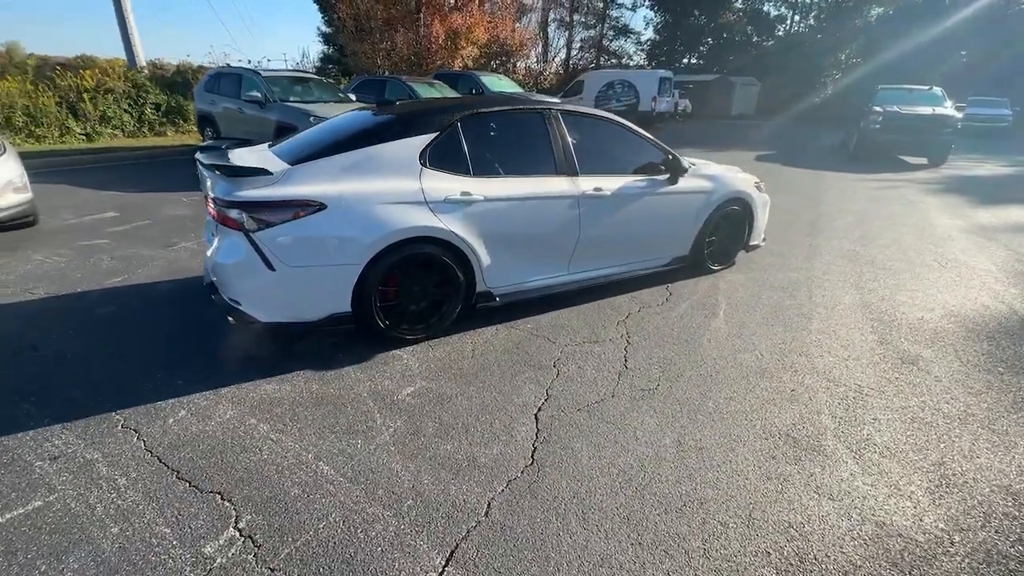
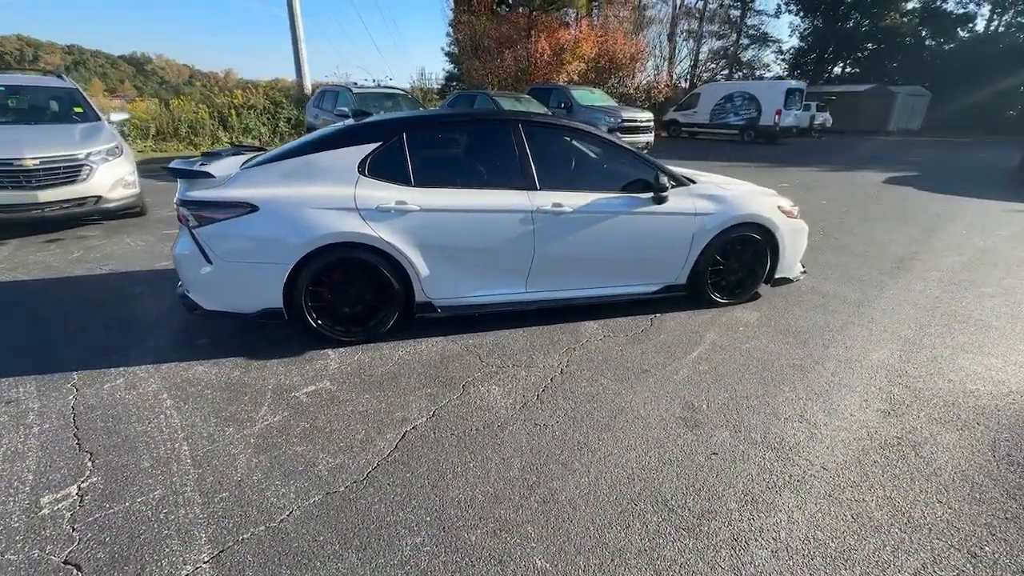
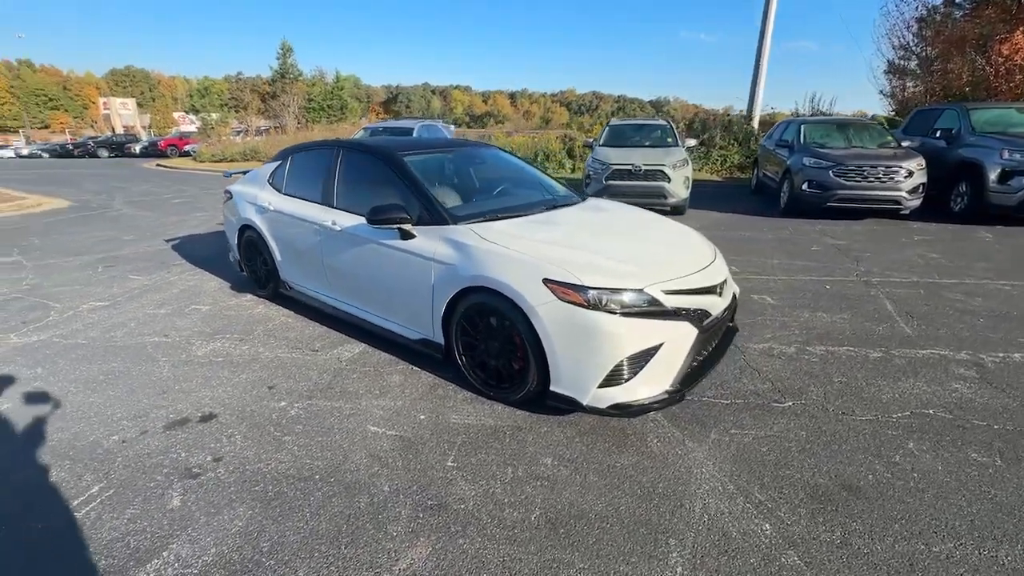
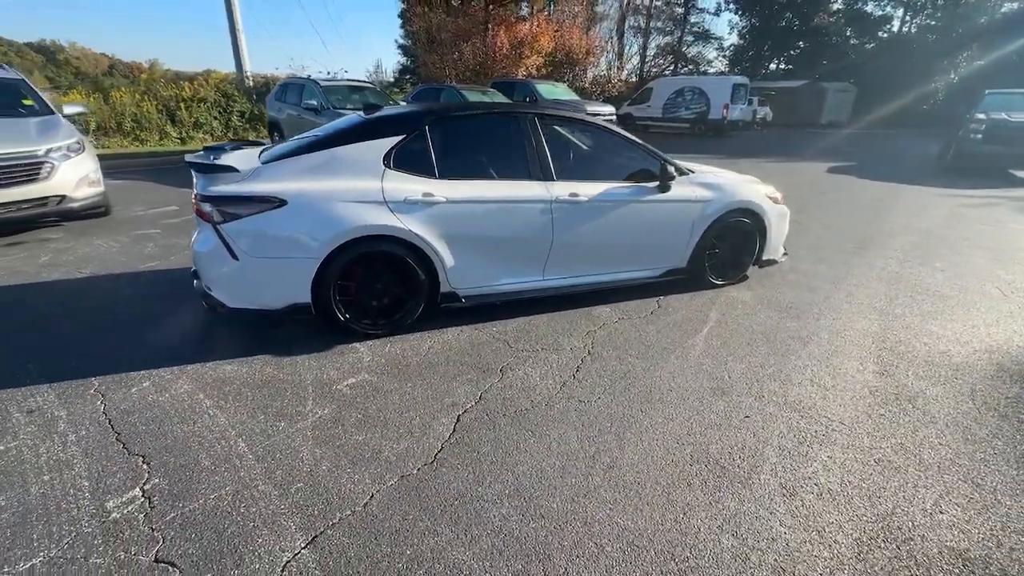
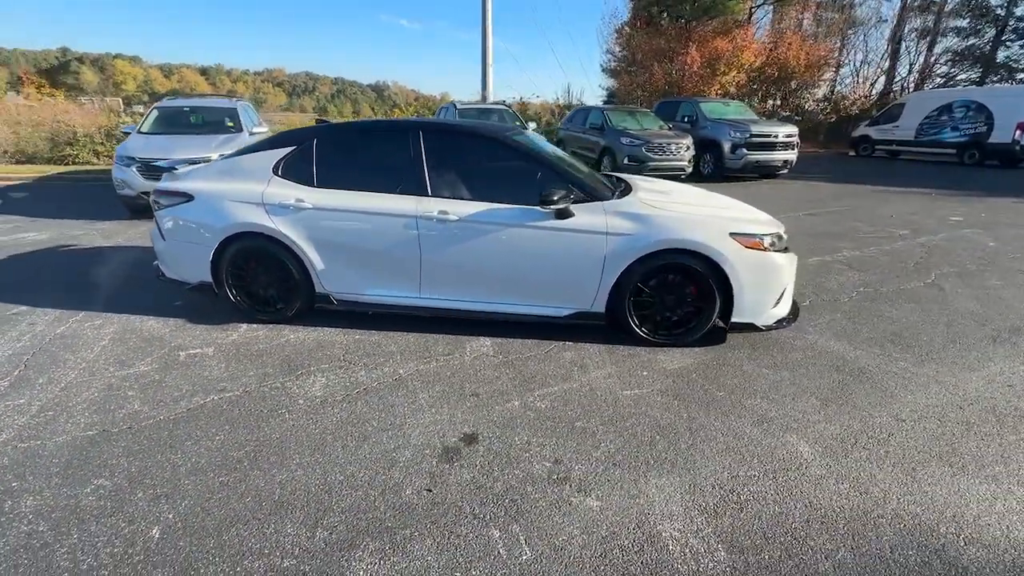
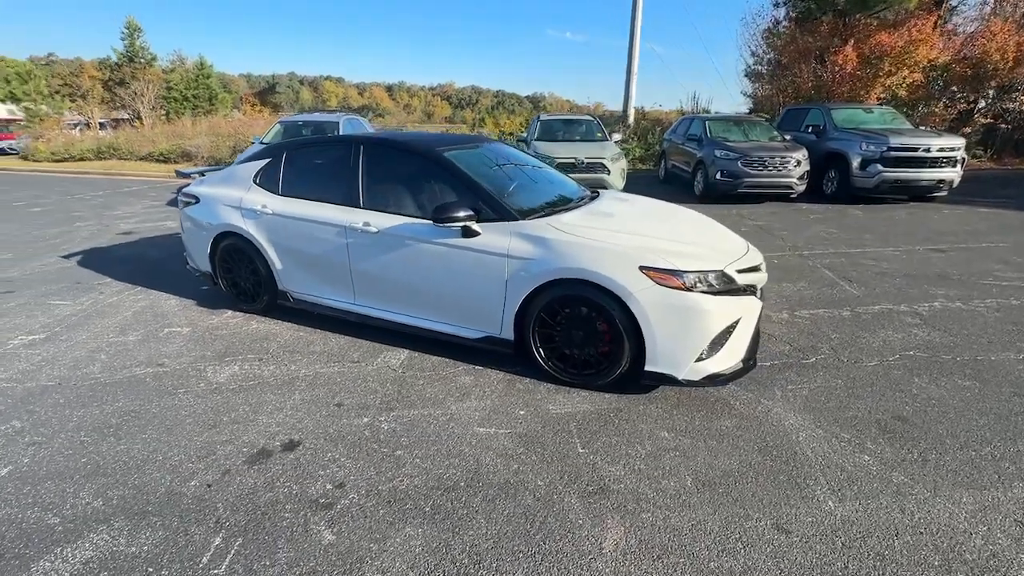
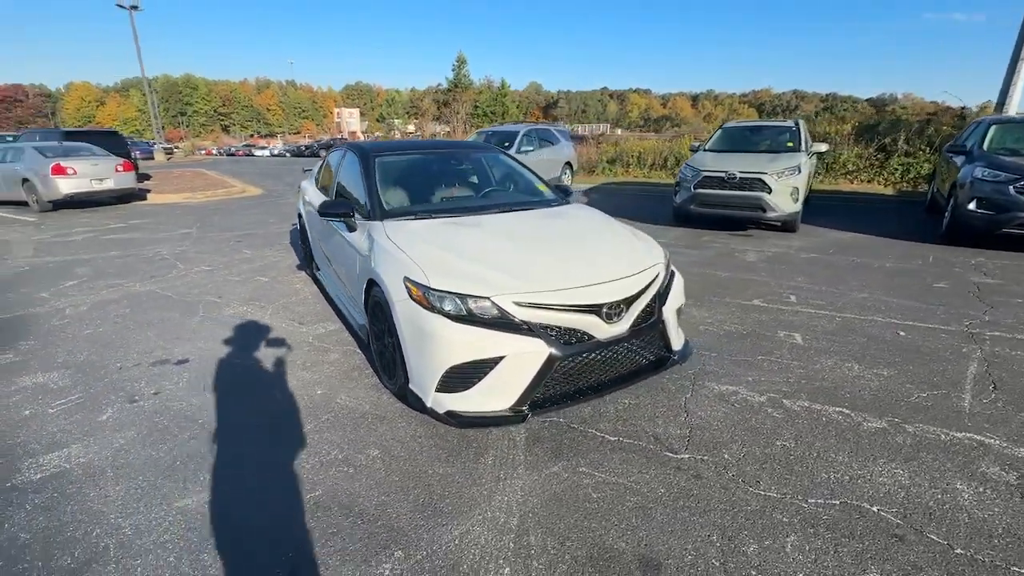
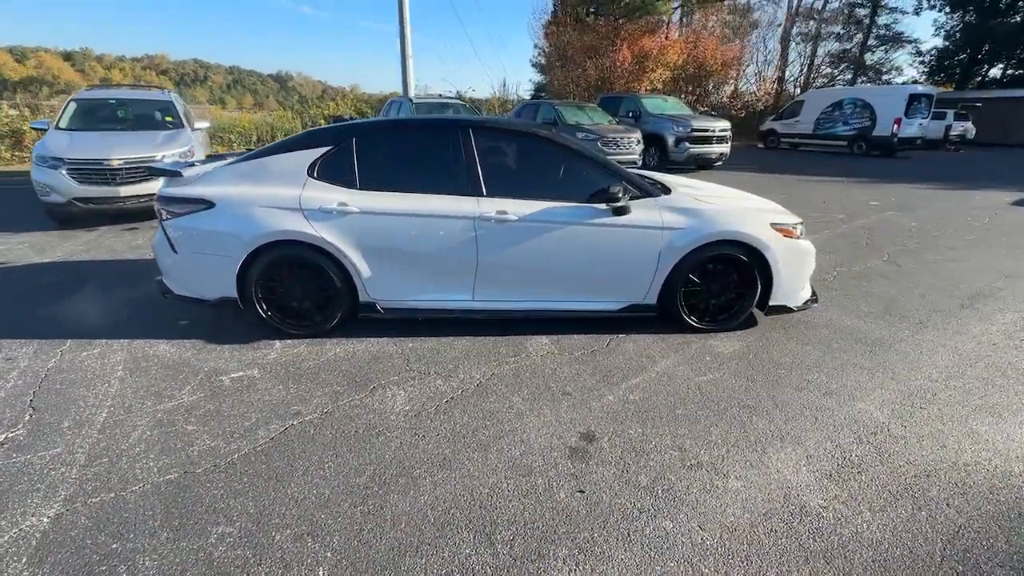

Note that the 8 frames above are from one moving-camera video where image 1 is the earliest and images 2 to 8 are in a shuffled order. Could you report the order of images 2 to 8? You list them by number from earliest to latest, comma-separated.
4, 2, 8, 5, 6, 3, 7
